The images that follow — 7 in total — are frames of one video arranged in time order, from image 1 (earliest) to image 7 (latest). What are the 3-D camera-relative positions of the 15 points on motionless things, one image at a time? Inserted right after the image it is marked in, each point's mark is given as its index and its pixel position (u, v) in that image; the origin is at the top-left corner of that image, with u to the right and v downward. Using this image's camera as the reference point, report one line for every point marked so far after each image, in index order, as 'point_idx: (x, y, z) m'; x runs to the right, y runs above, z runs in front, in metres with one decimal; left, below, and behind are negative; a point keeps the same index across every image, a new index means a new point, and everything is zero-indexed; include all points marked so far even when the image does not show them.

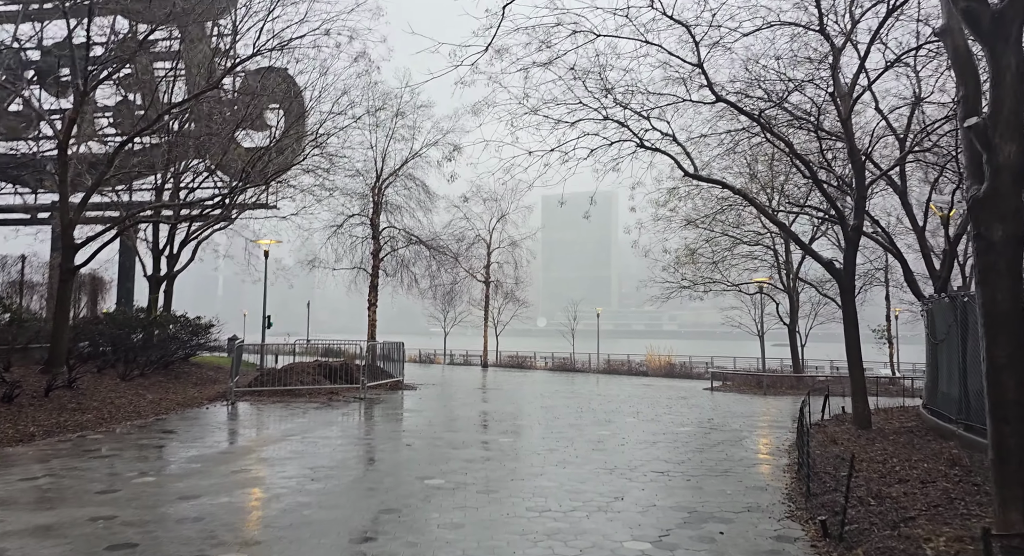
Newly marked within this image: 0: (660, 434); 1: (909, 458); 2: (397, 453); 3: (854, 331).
0: (+2.4, -2.5, +10.8) m
1: (+4.2, -1.9, +7.1) m
2: (-1.6, -2.5, +9.7) m
3: (+4.9, -0.7, +9.6) m
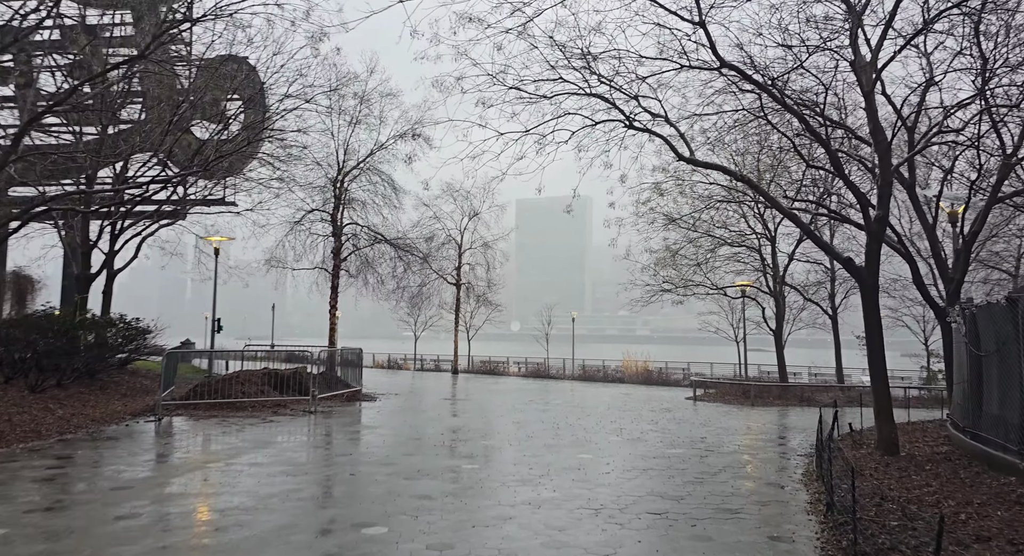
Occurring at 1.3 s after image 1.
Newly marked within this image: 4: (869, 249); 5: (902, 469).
0: (+1.9, -2.5, +9.3) m
1: (+3.9, -1.9, +5.7) m
2: (-2.1, -2.5, +8.0) m
3: (+4.5, -0.7, +8.2) m
4: (+4.5, +0.4, +8.3) m
5: (+4.2, -2.1, +7.3) m
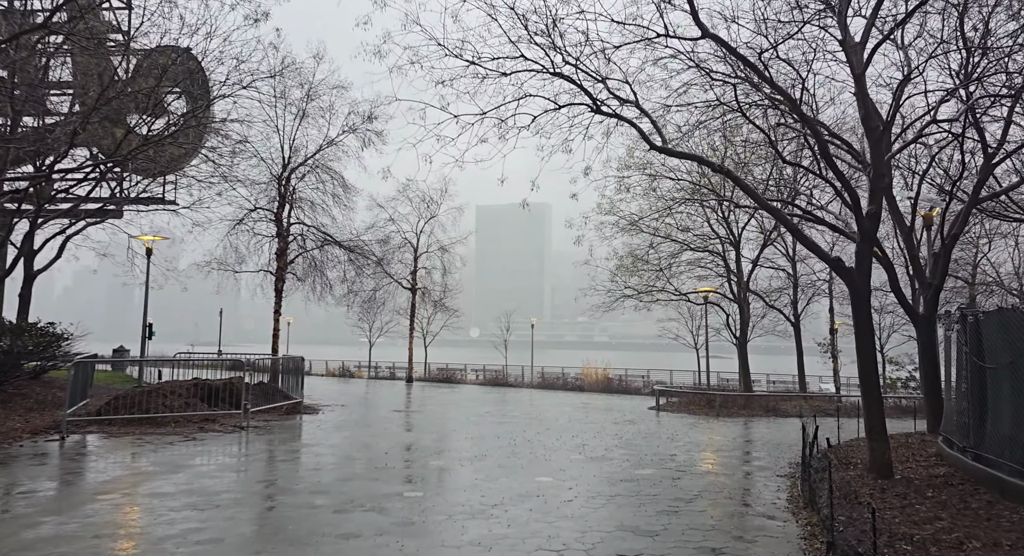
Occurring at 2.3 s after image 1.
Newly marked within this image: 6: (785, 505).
0: (+1.3, -2.5, +8.3) m
1: (+3.5, -1.9, +4.8) m
2: (-2.6, -2.5, +6.8) m
3: (+4.0, -0.8, +7.4) m
4: (+3.9, +0.3, +7.5) m
5: (+3.7, -2.1, +6.4) m
6: (+2.9, -2.4, +7.2) m
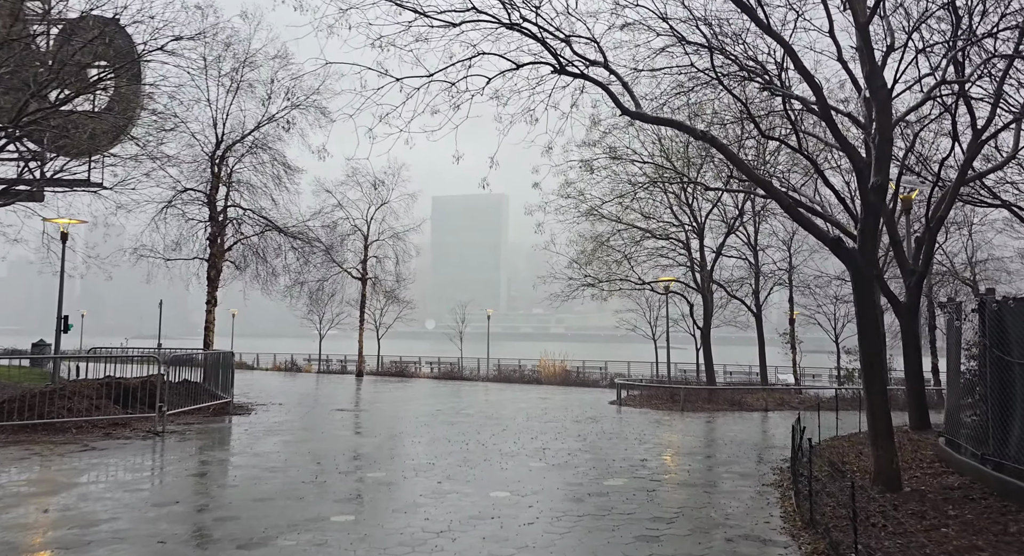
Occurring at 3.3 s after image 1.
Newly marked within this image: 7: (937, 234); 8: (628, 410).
0: (+0.8, -2.3, +7.2) m
1: (+3.2, -1.8, +3.9) m
2: (-3.0, -2.3, +5.4) m
3: (+3.5, -0.6, +6.4) m
4: (+3.4, +0.5, +6.5) m
5: (+3.3, -1.9, +5.5) m
6: (+2.5, -2.3, +6.2) m
7: (+6.8, +0.7, +10.6) m
8: (+3.1, -3.5, +17.7) m
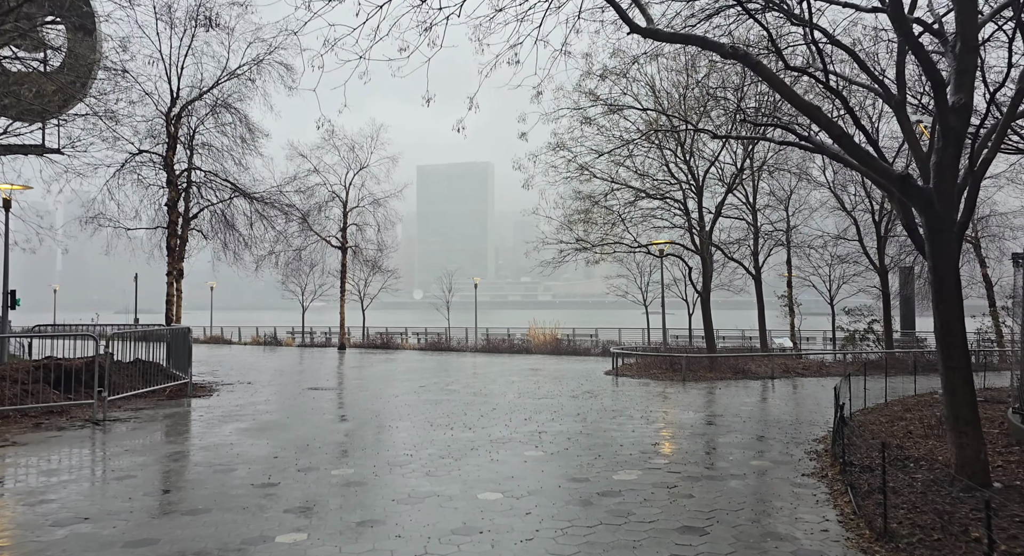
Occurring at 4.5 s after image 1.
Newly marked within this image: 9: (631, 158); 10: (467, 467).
0: (+0.7, -1.9, +5.9) m
1: (+3.2, -1.5, +2.6) m
2: (-3.1, -2.0, +4.1) m
3: (+3.4, -0.2, +5.1) m
4: (+3.3, +0.9, +5.2) m
5: (+3.3, -1.6, +4.2) m
6: (+2.4, -1.9, +5.0) m
7: (+6.6, +1.4, +9.3) m
8: (+2.8, -2.6, +16.6) m
9: (+3.5, +3.5, +19.6) m
10: (-0.5, -2.0, +7.0) m
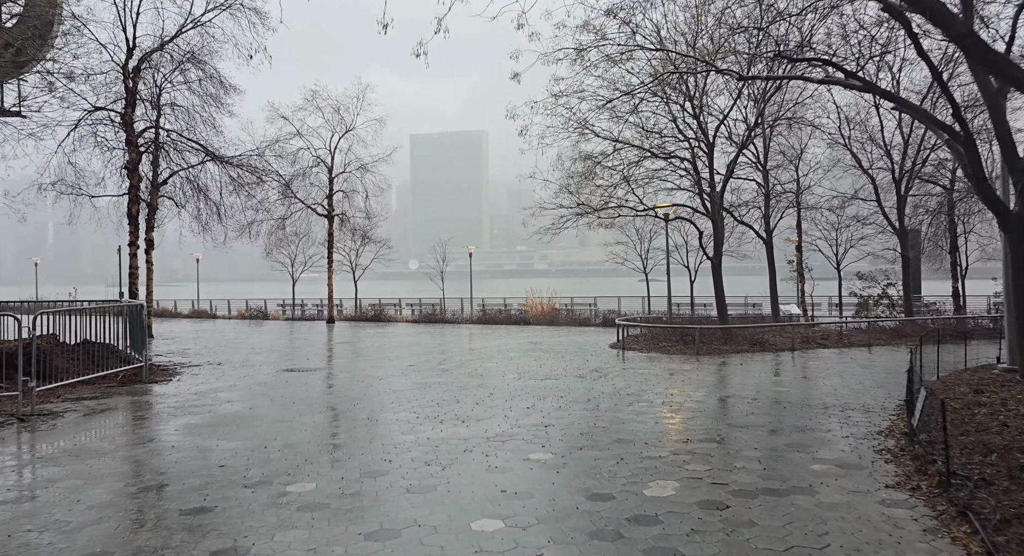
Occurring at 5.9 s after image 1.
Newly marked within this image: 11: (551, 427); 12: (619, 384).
0: (+0.7, -1.6, +4.5) m
1: (+3.2, -1.3, +1.2) m
2: (-3.0, -1.9, +2.7) m
3: (+3.4, +0.1, +3.7) m
4: (+3.3, +1.2, +3.6) m
5: (+3.3, -1.3, +2.8) m
6: (+2.5, -1.6, +3.6) m
7: (+6.5, +1.9, +7.8) m
8: (+2.8, -1.8, +15.2) m
9: (+3.3, +4.4, +17.9) m
10: (-0.5, -1.7, +5.6) m
11: (+0.4, -1.6, +7.4) m
12: (+1.7, -1.7, +10.7) m
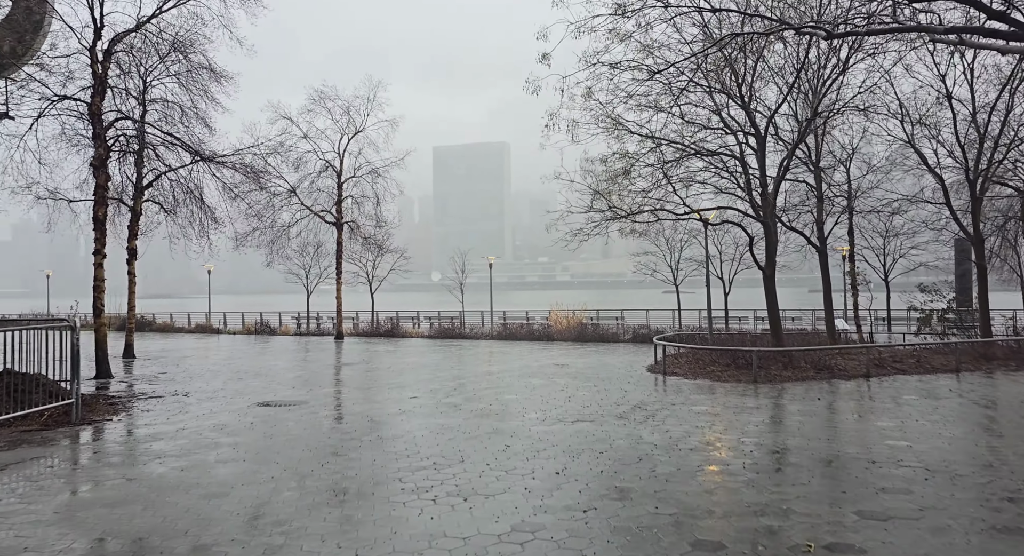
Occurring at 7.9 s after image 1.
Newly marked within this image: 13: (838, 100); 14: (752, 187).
0: (+0.8, -1.7, +2.2) m
1: (+3.2, -1.3, -1.2) m
2: (-3.0, -1.9, +0.4) m
3: (+3.5, 0.0, +1.3) m
4: (+3.4, +1.1, +1.3) m
5: (+3.3, -1.4, +0.4) m
6: (+2.5, -1.7, +1.2) m
7: (+6.7, +1.7, +5.3) m
8: (+3.2, -2.0, +12.8) m
9: (+3.9, +4.1, +15.6) m
10: (-0.4, -1.8, +3.3) m
11: (+0.6, -1.8, +5.1) m
12: (+2.0, -1.9, +8.3) m
13: (+9.5, +5.1, +19.5) m
14: (+6.4, +2.4, +18.1) m
